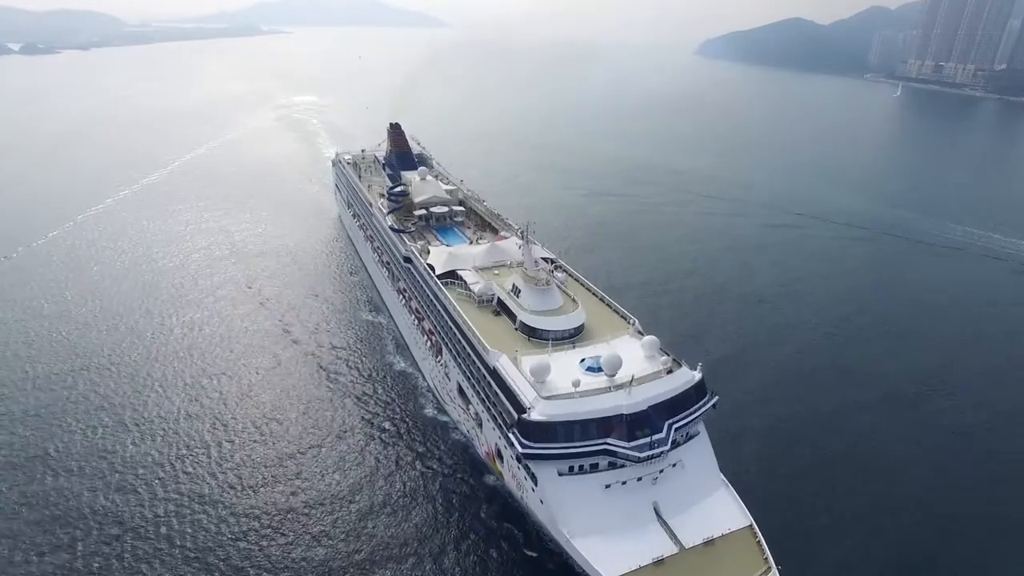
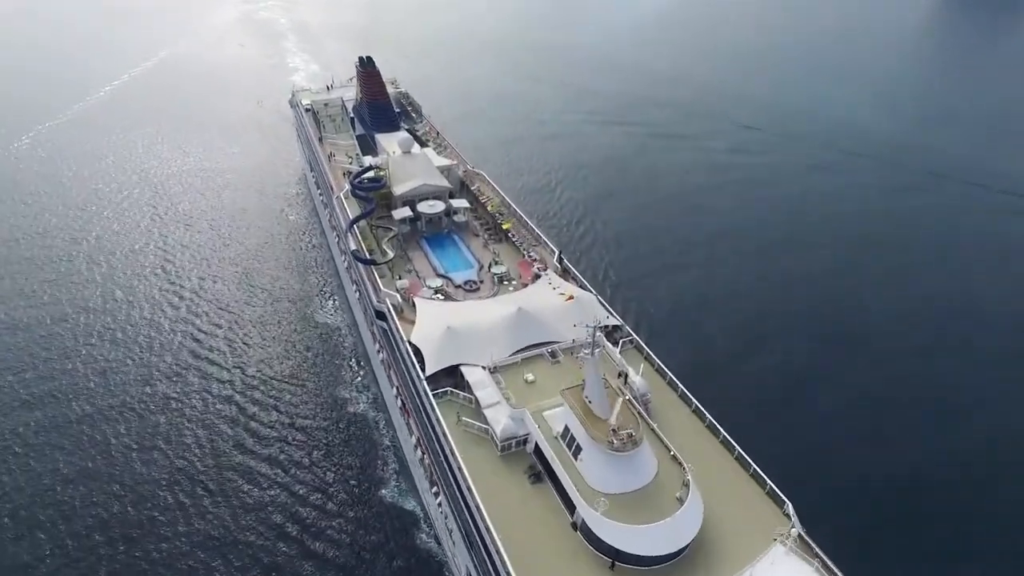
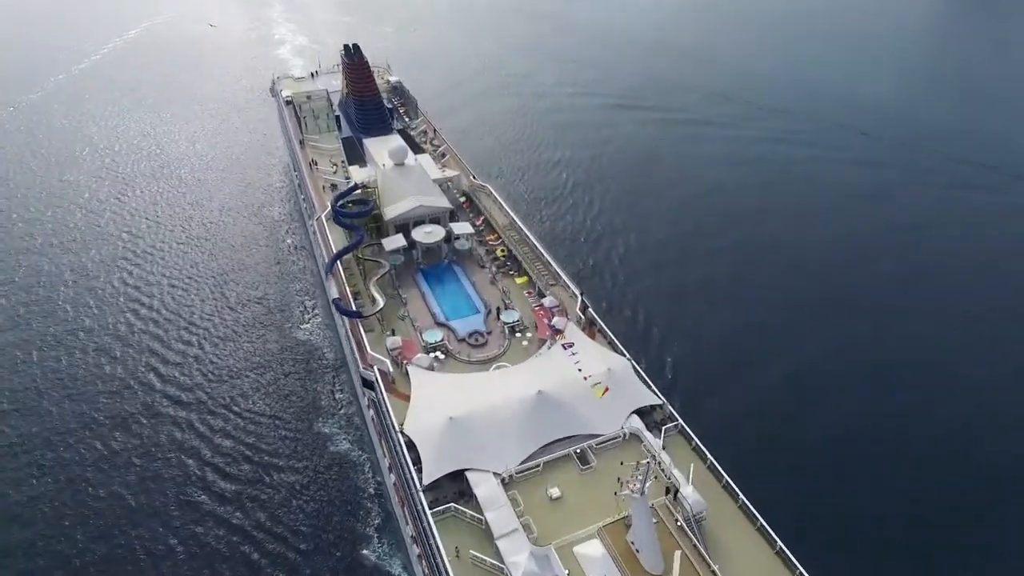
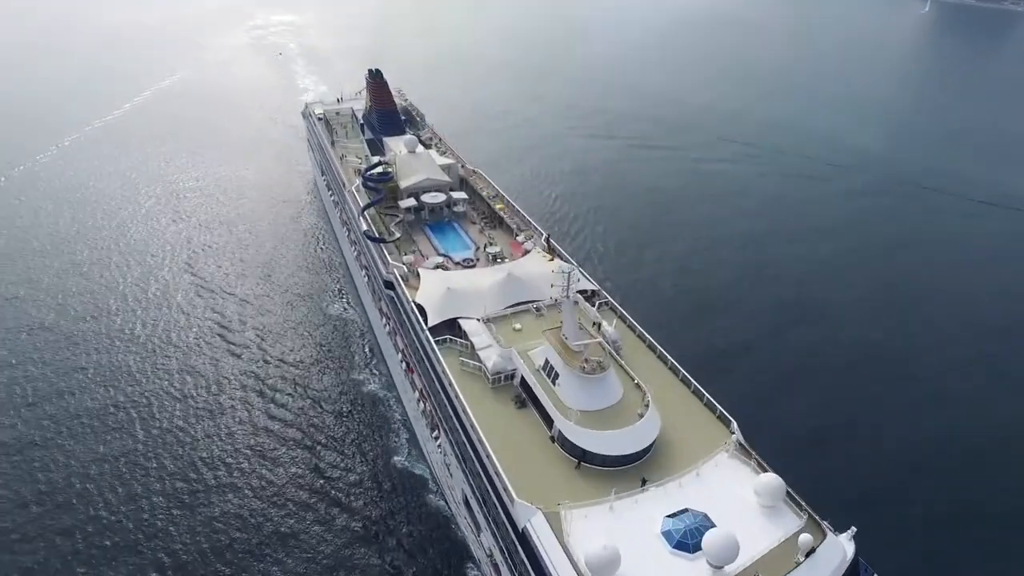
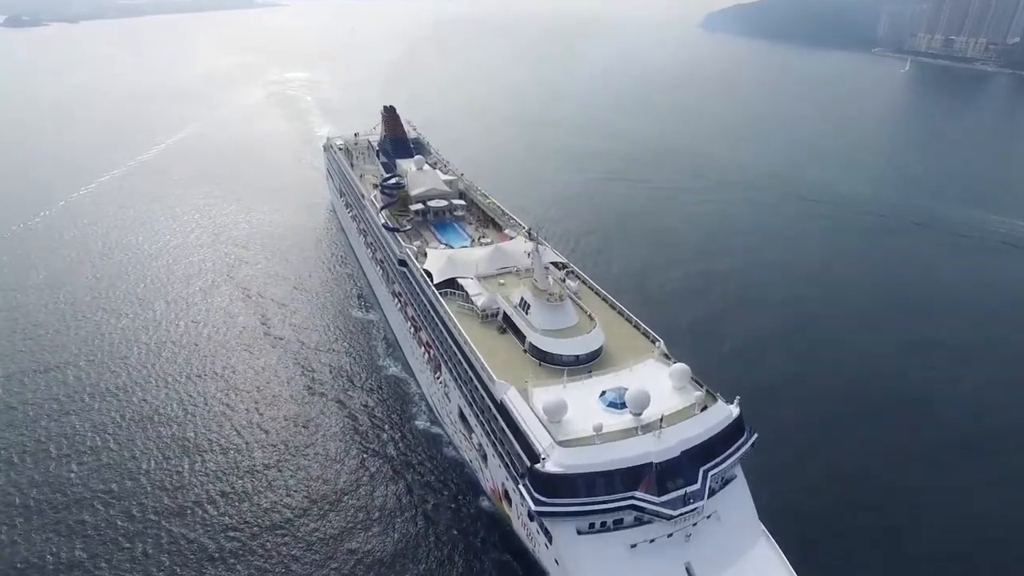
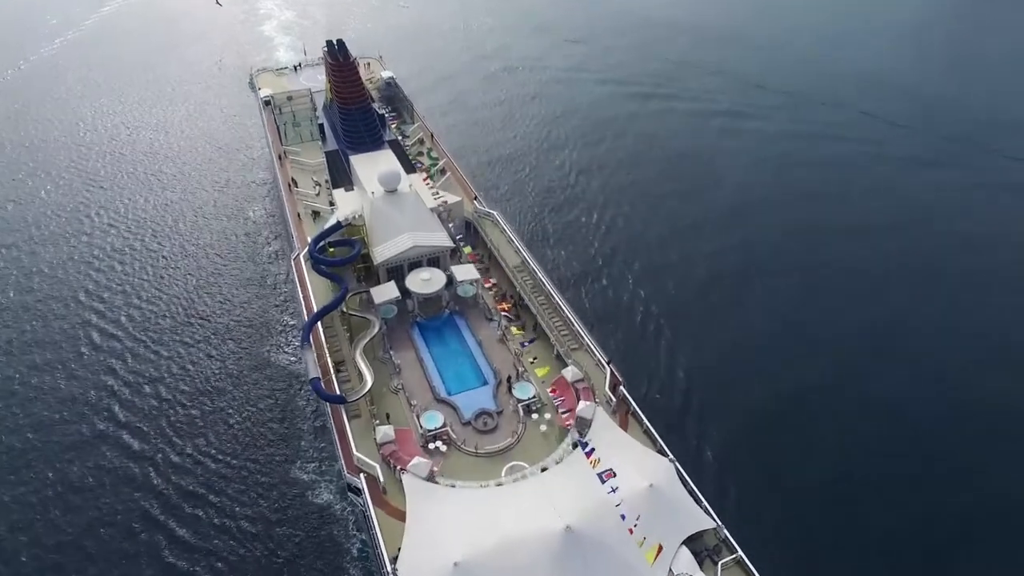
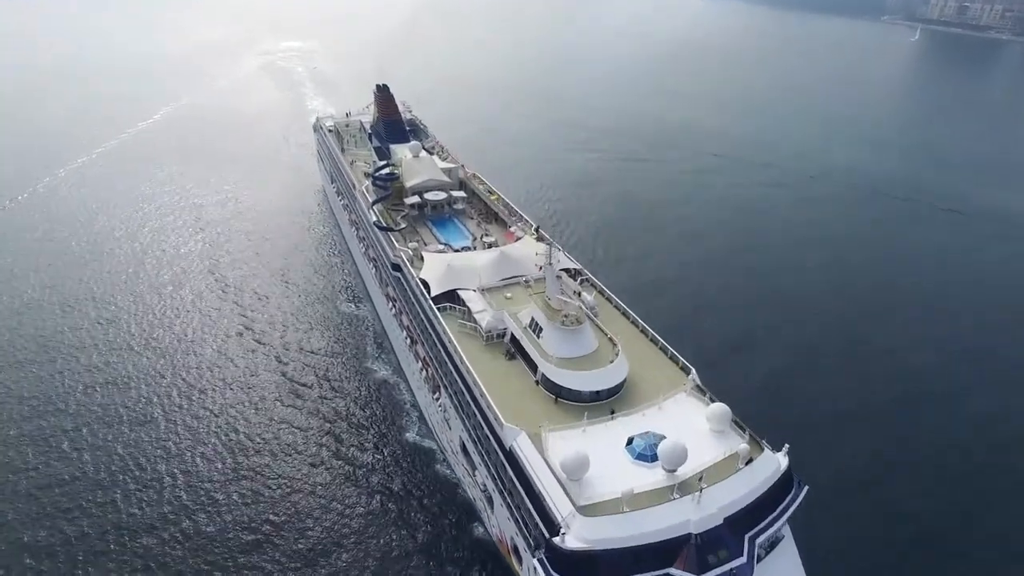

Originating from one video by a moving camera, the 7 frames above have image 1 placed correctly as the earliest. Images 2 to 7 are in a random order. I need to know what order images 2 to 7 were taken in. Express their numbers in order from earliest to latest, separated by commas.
5, 7, 4, 2, 3, 6
